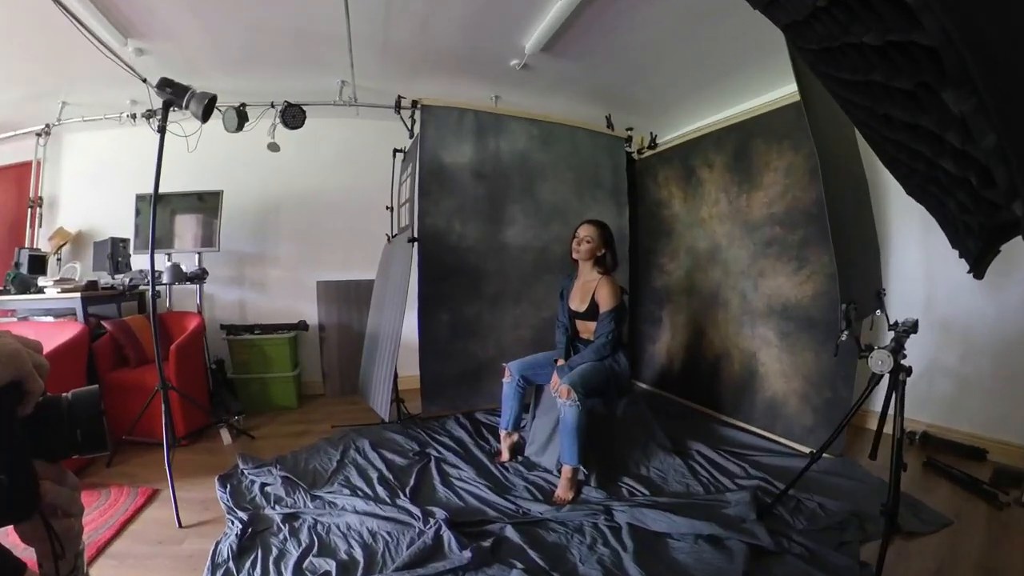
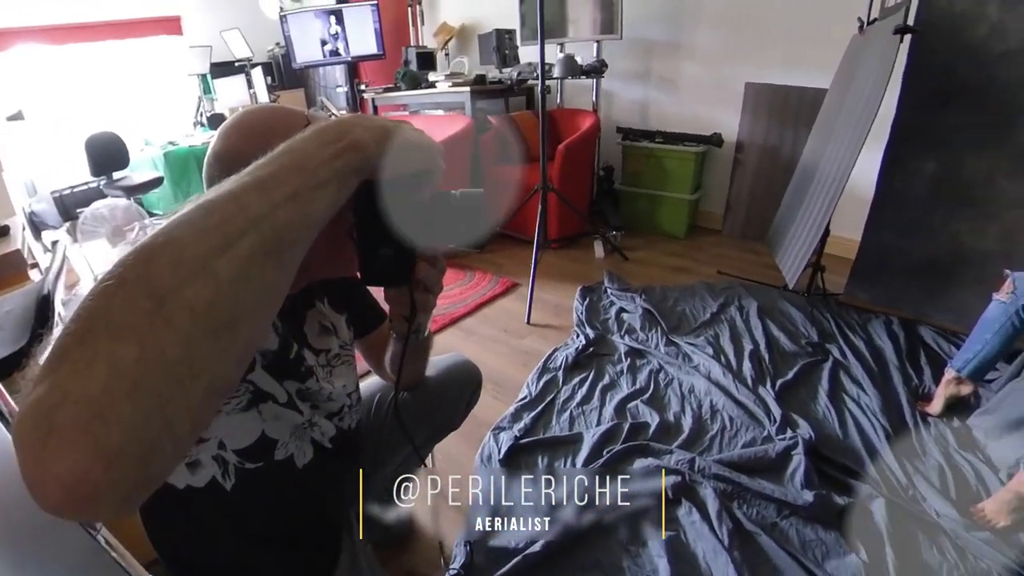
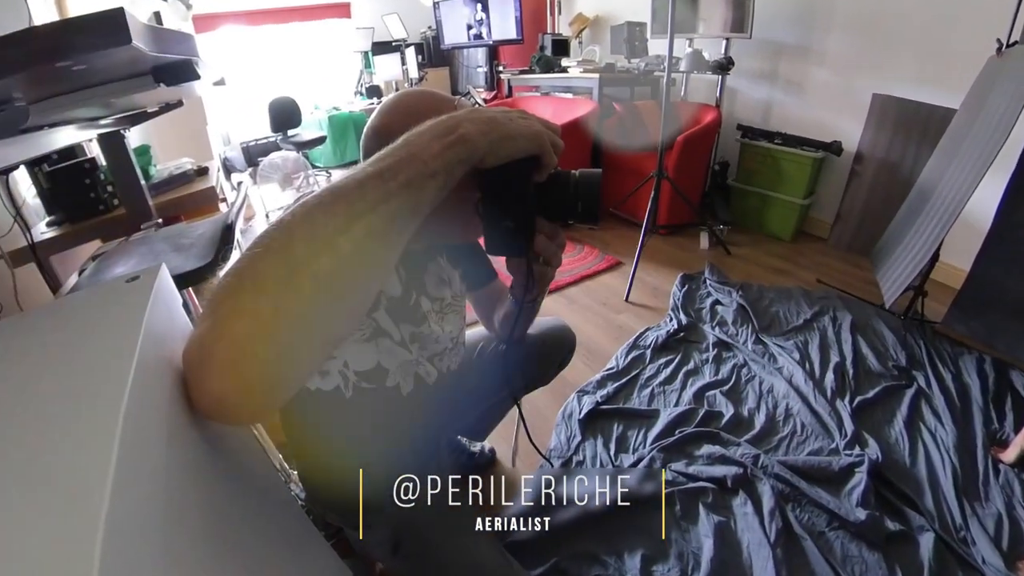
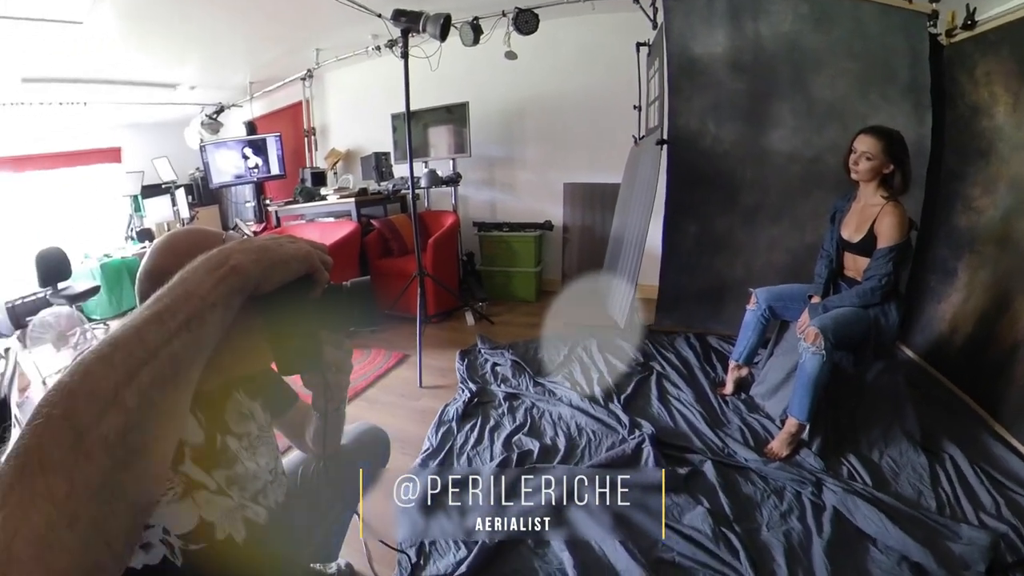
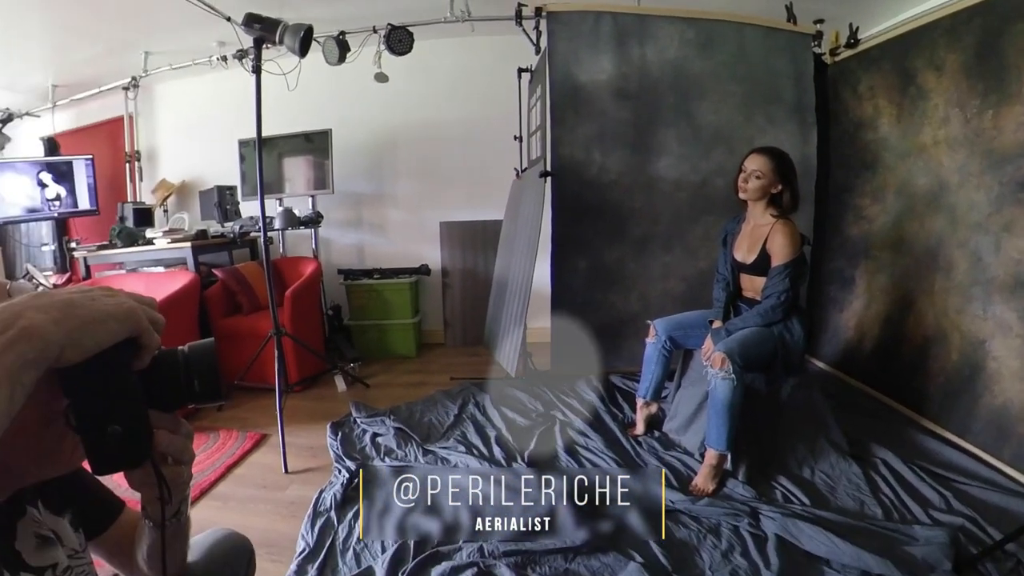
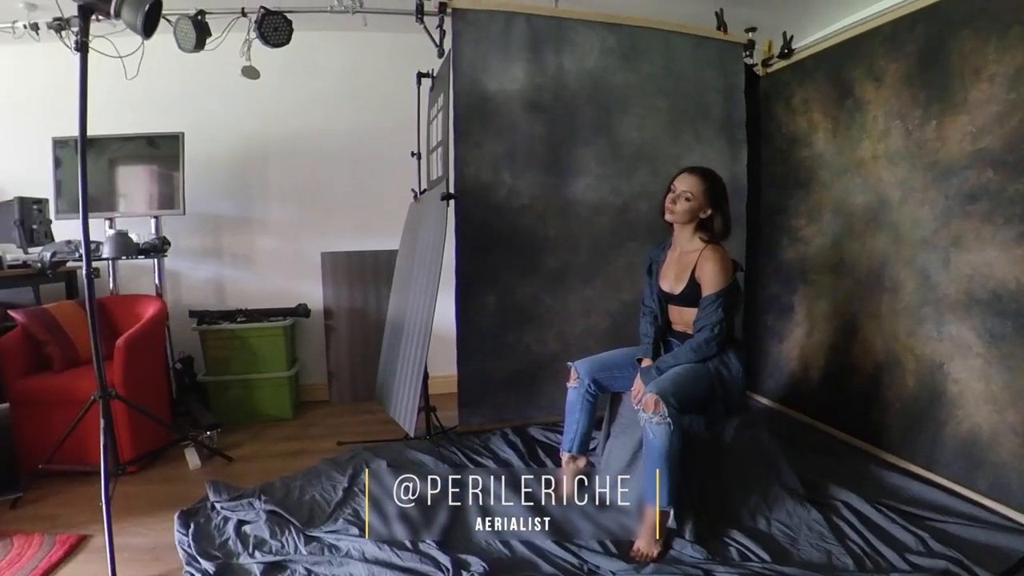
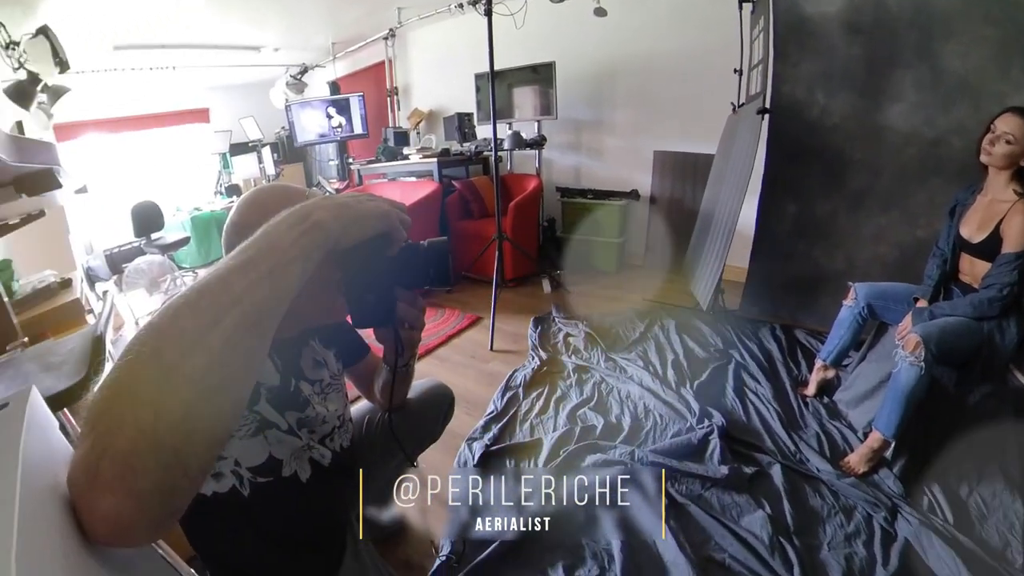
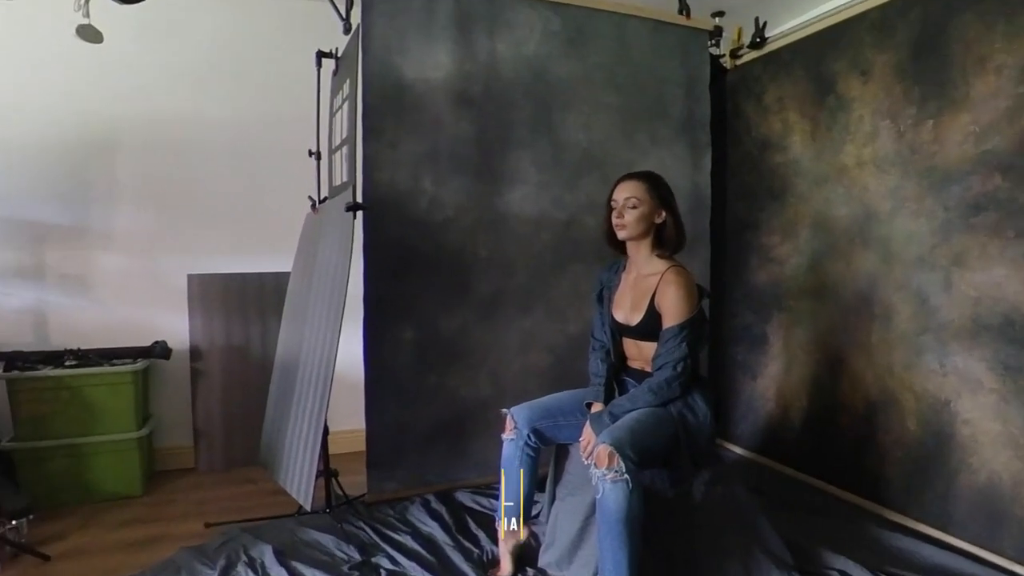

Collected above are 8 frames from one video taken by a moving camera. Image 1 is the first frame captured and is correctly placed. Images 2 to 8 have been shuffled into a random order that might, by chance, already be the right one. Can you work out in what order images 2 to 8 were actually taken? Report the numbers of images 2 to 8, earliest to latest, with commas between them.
8, 6, 5, 4, 7, 3, 2
